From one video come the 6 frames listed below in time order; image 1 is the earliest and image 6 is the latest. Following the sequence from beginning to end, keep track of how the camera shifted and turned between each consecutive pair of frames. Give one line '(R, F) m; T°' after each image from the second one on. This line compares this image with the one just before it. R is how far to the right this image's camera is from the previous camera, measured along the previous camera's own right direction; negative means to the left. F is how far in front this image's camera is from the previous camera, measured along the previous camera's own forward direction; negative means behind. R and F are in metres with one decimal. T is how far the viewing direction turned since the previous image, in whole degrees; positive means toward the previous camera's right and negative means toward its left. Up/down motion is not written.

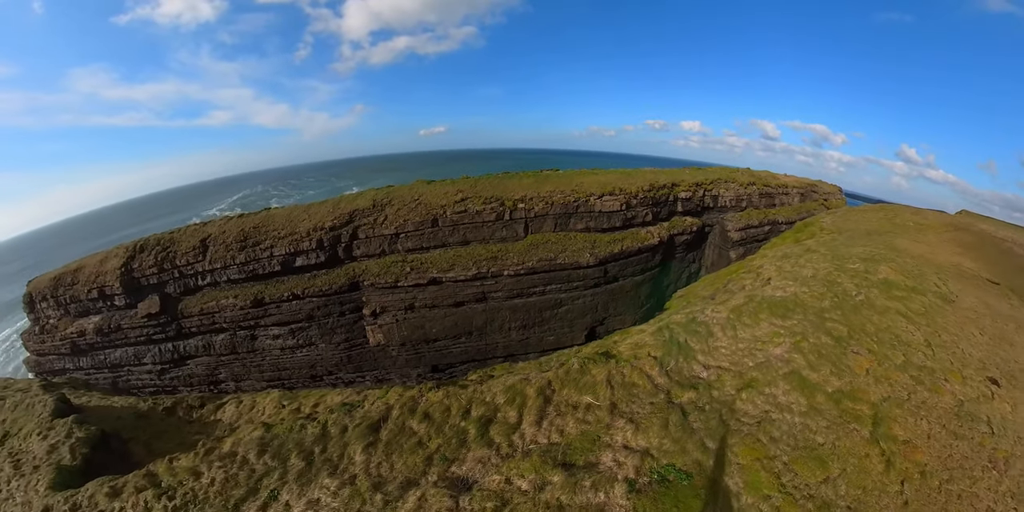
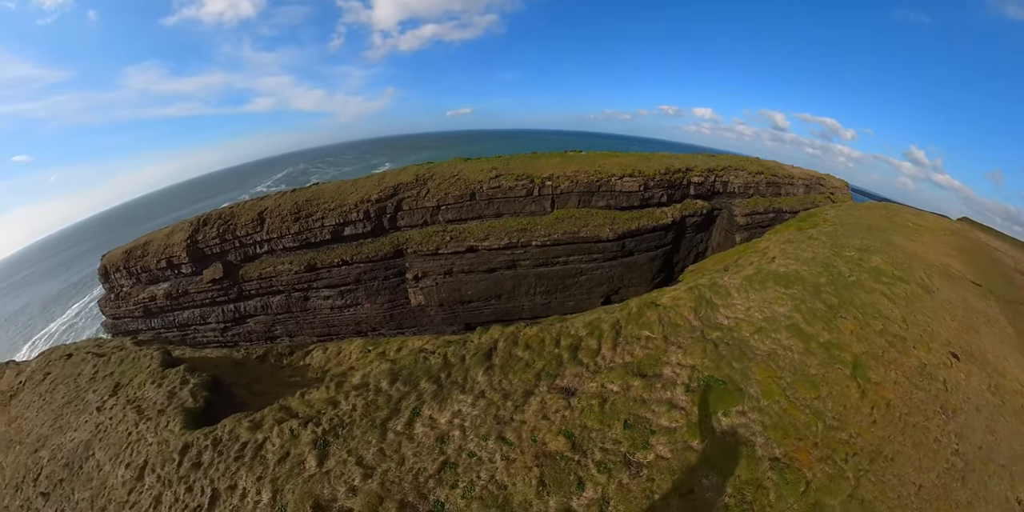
(-1.6, -2.1) m; 0°
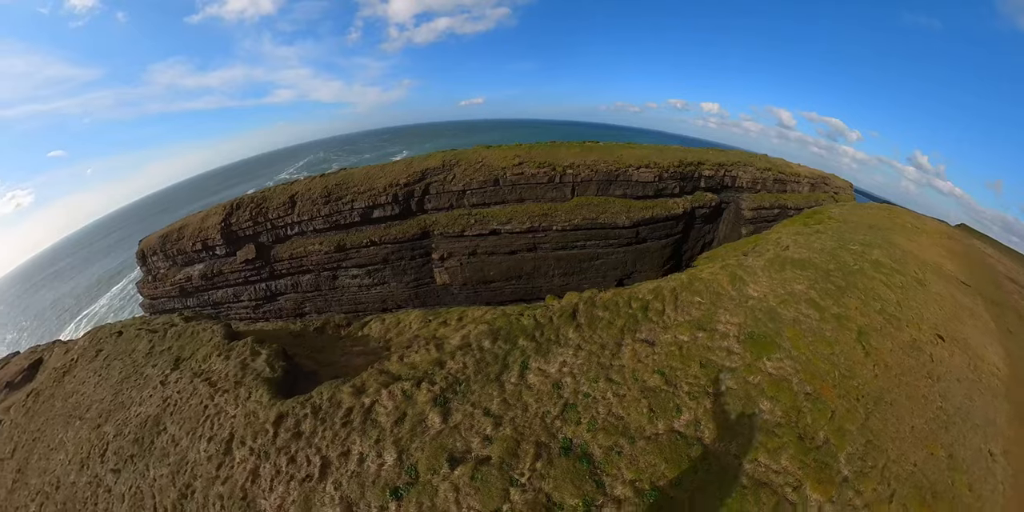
(-1.7, -1.4) m; +1°
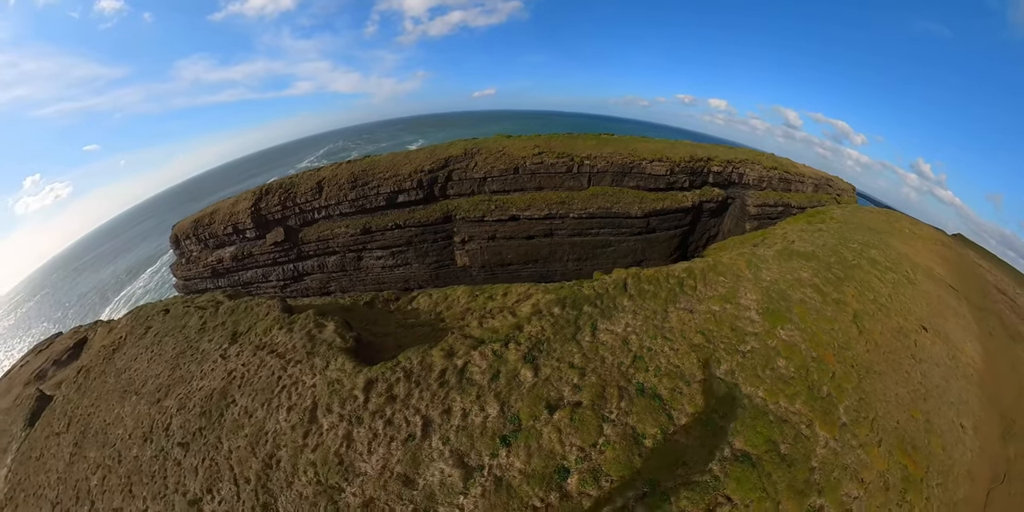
(-1.4, -1.4) m; +1°
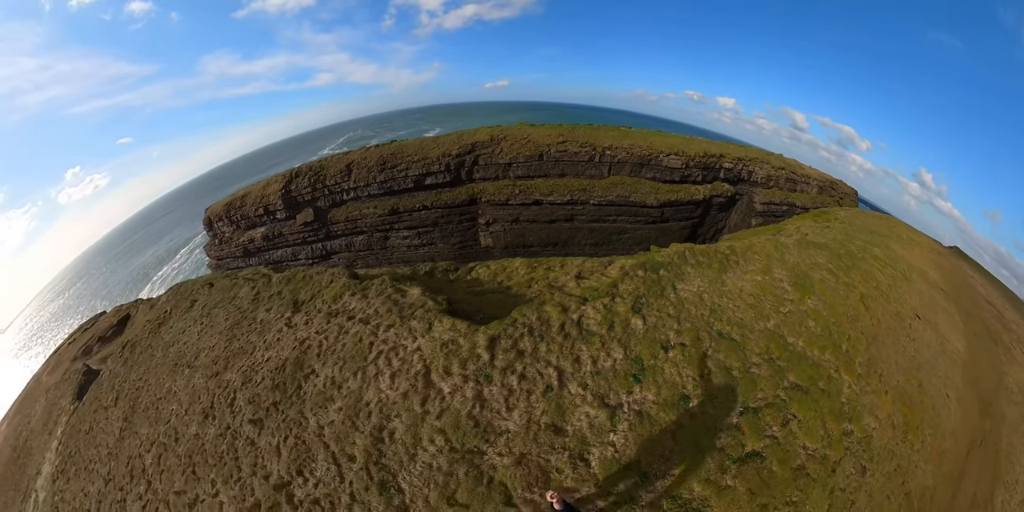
(-2.0, -1.4) m; +1°
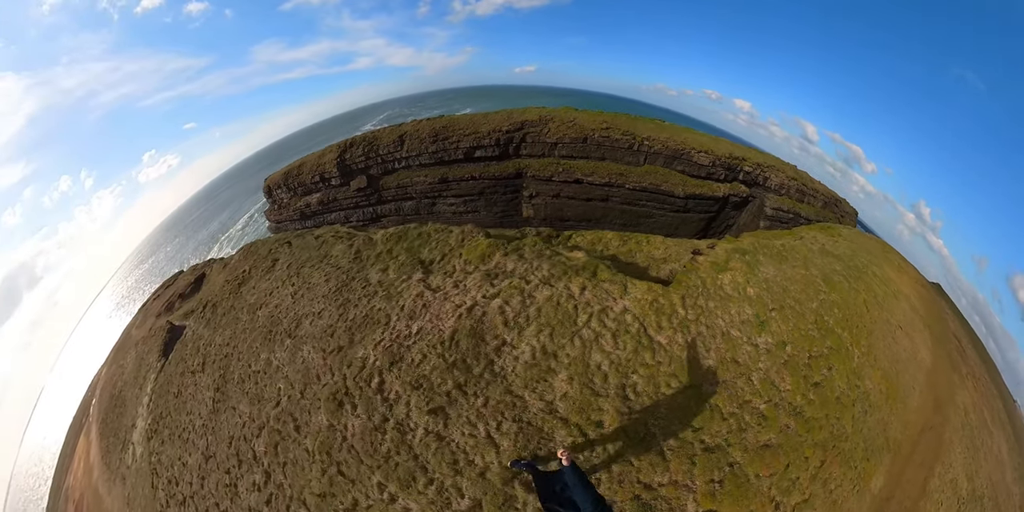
(-3.4, -2.5) m; +2°
